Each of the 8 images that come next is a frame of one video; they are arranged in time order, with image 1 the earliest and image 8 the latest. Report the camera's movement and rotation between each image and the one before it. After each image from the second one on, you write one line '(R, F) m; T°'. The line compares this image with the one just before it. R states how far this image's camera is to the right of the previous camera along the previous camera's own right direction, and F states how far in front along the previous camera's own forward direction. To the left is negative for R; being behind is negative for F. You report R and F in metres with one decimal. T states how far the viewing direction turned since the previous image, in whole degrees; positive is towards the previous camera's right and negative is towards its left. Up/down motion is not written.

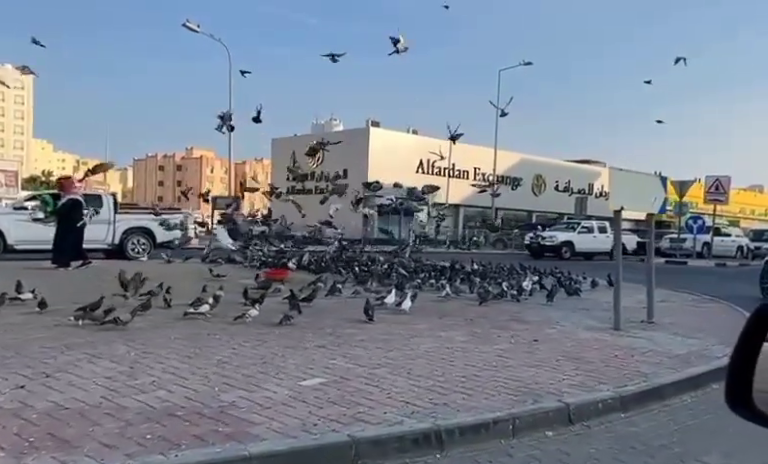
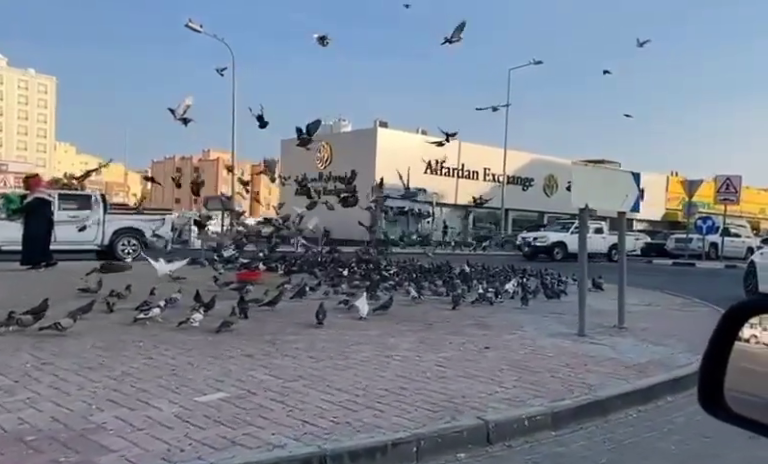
(+0.6, +0.4) m; 0°
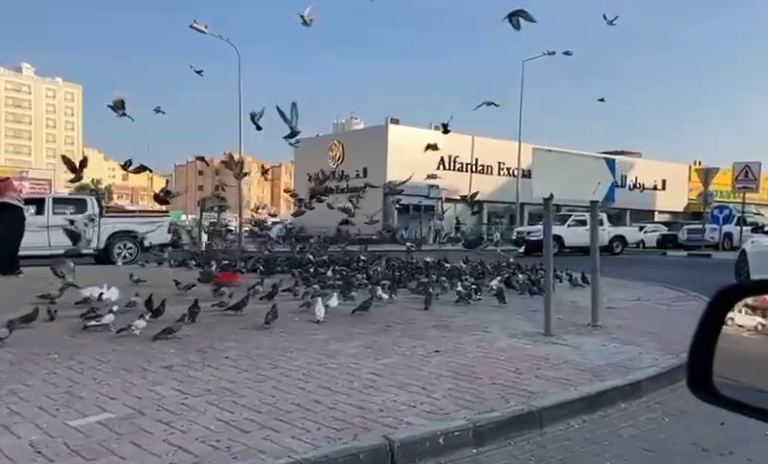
(+0.7, +0.5) m; -1°
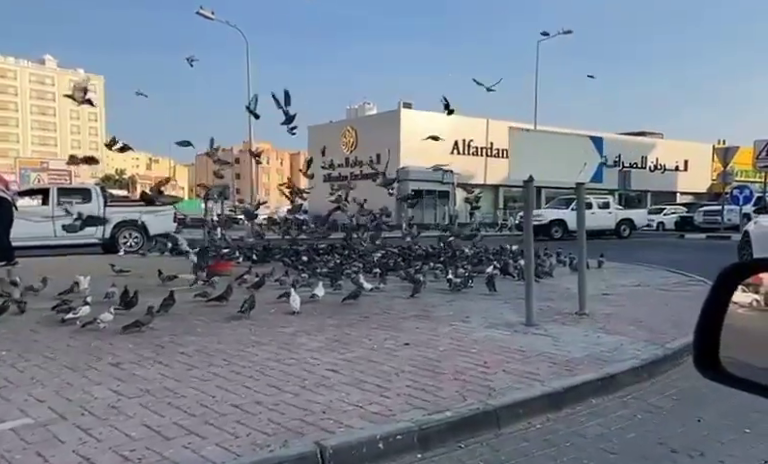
(+0.4, +0.3) m; -1°
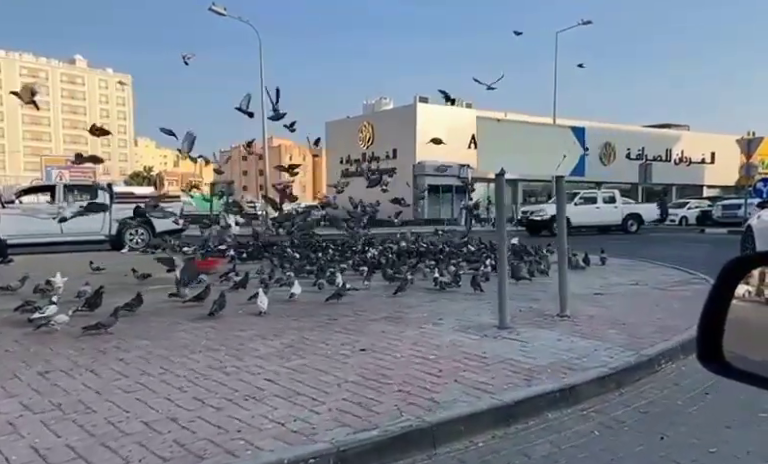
(+0.5, +0.4) m; -1°
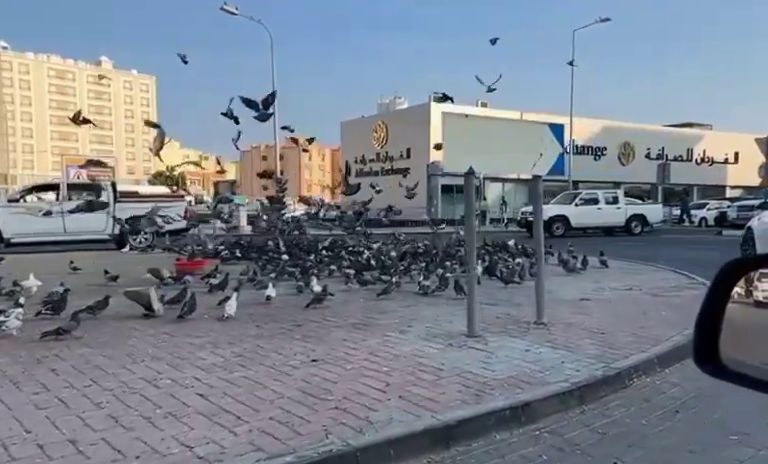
(+0.5, +0.4) m; -1°
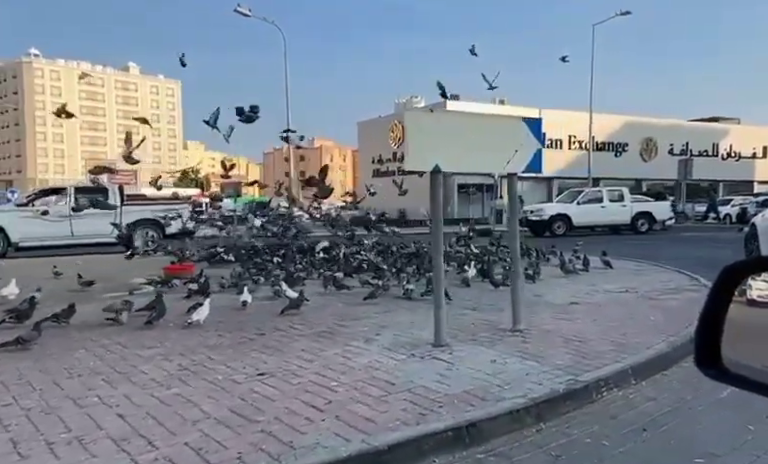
(+0.5, +0.4) m; -1°
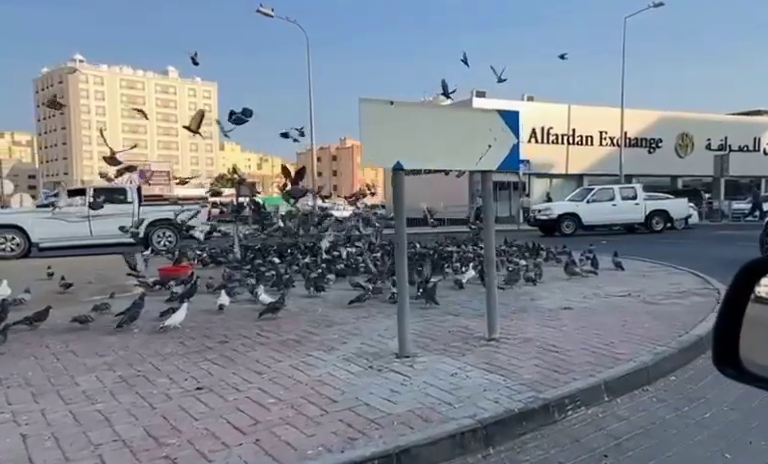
(+0.6, +0.4) m; -2°
